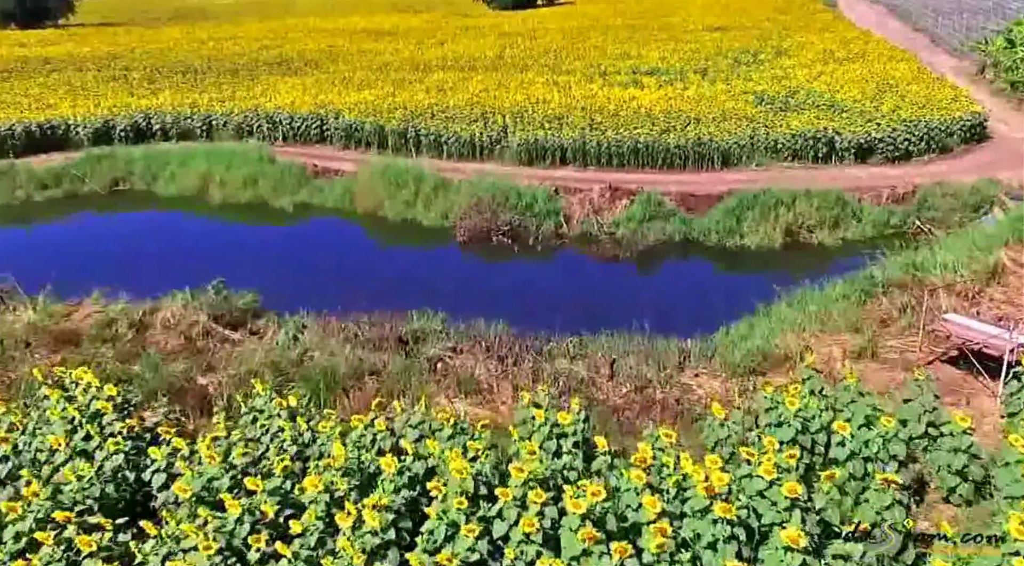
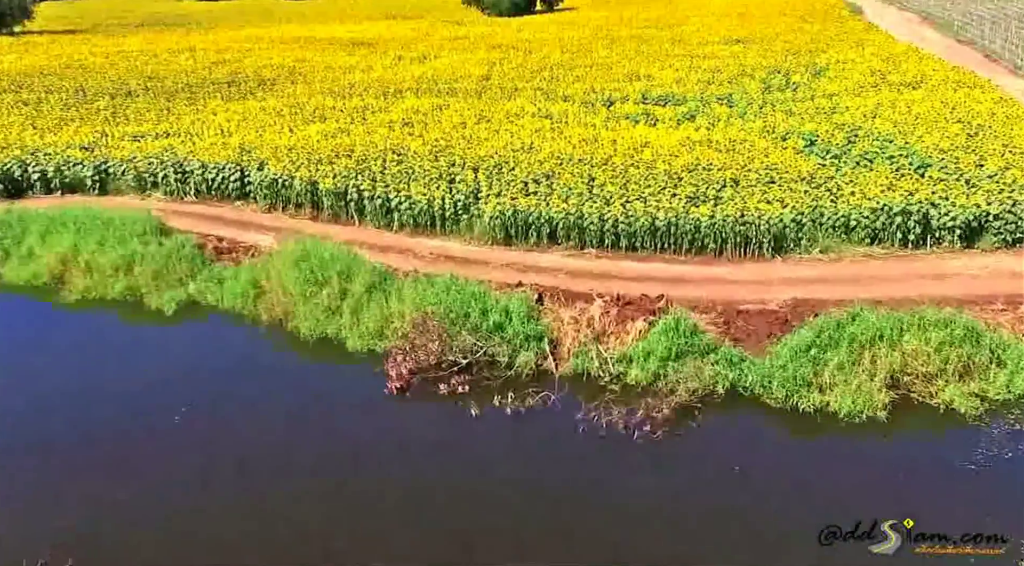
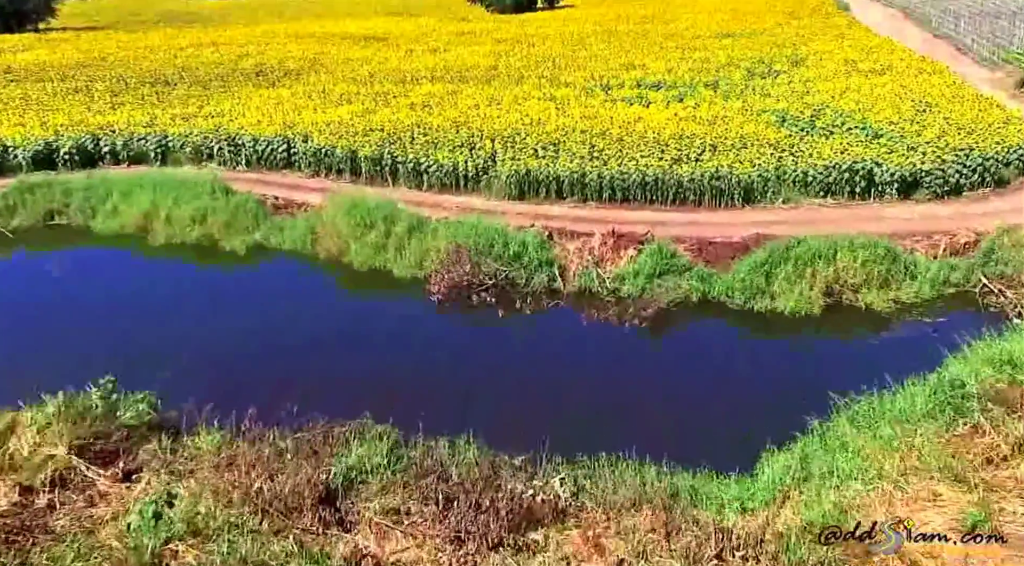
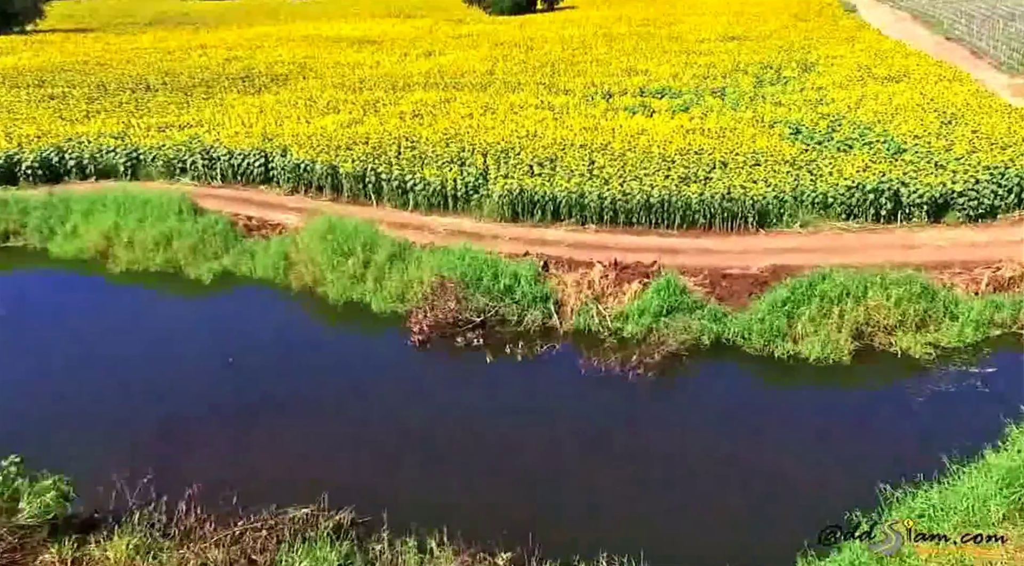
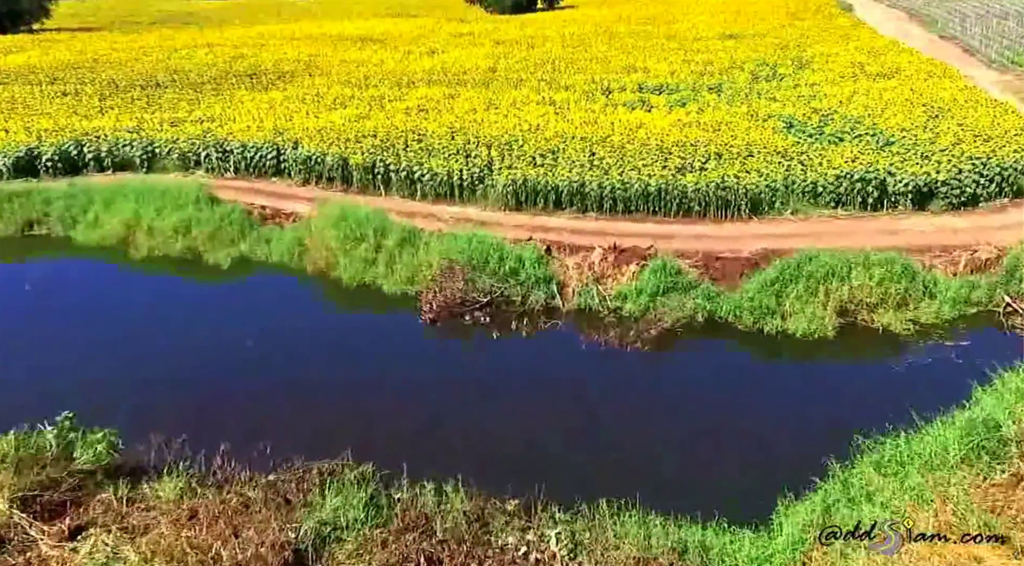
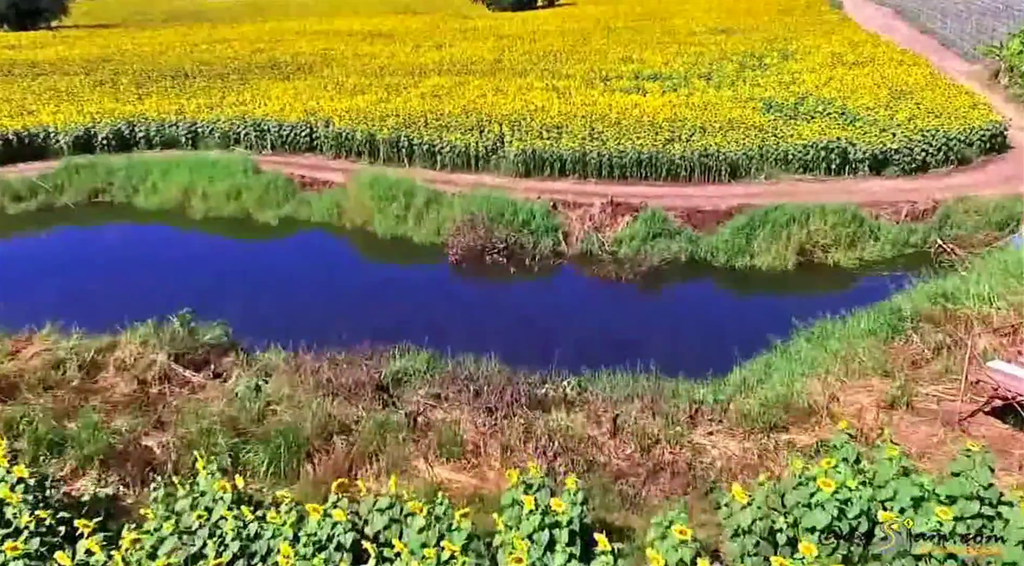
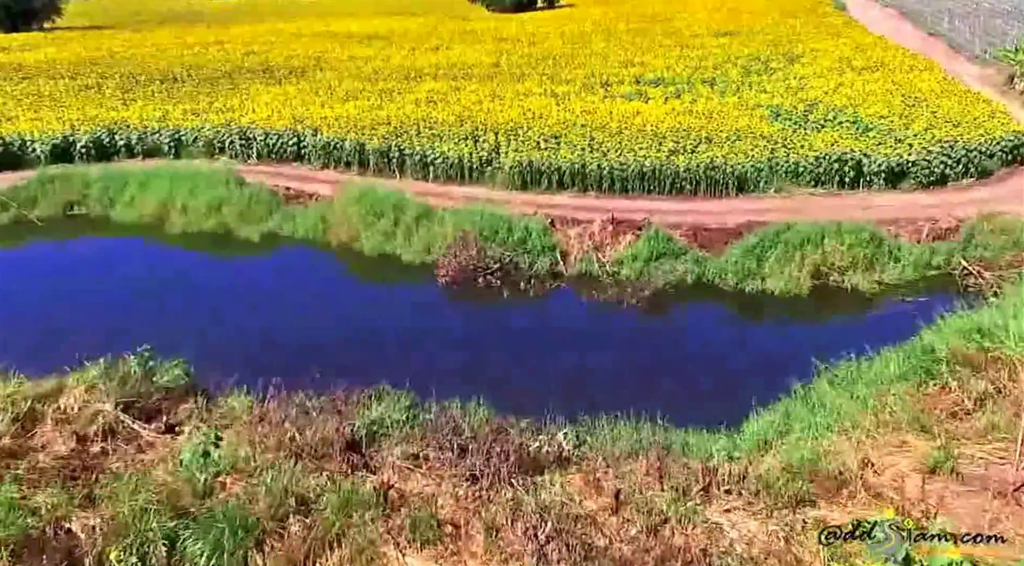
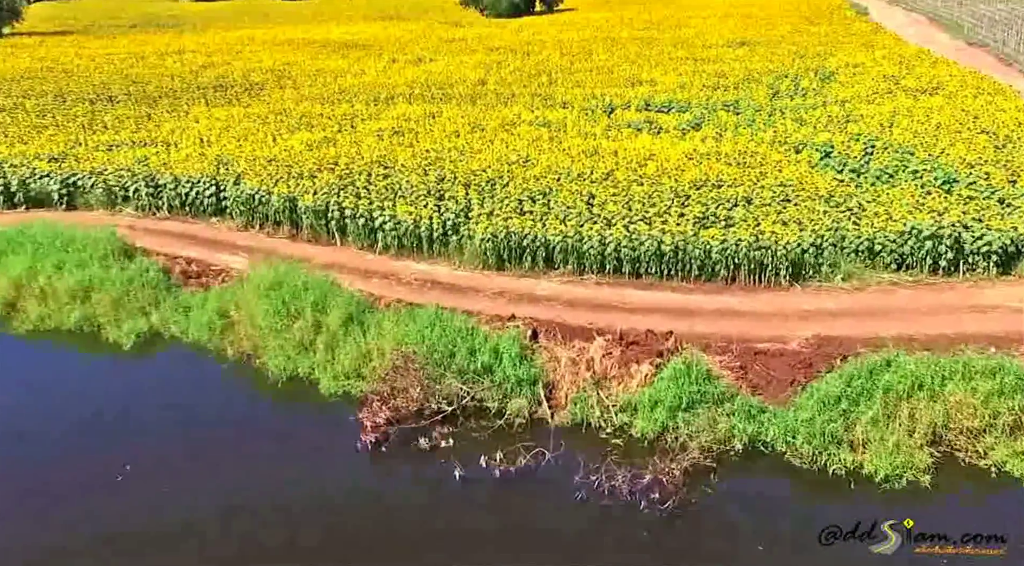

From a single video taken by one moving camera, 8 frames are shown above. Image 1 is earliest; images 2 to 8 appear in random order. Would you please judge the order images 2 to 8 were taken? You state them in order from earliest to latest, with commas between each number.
6, 7, 3, 5, 4, 2, 8
